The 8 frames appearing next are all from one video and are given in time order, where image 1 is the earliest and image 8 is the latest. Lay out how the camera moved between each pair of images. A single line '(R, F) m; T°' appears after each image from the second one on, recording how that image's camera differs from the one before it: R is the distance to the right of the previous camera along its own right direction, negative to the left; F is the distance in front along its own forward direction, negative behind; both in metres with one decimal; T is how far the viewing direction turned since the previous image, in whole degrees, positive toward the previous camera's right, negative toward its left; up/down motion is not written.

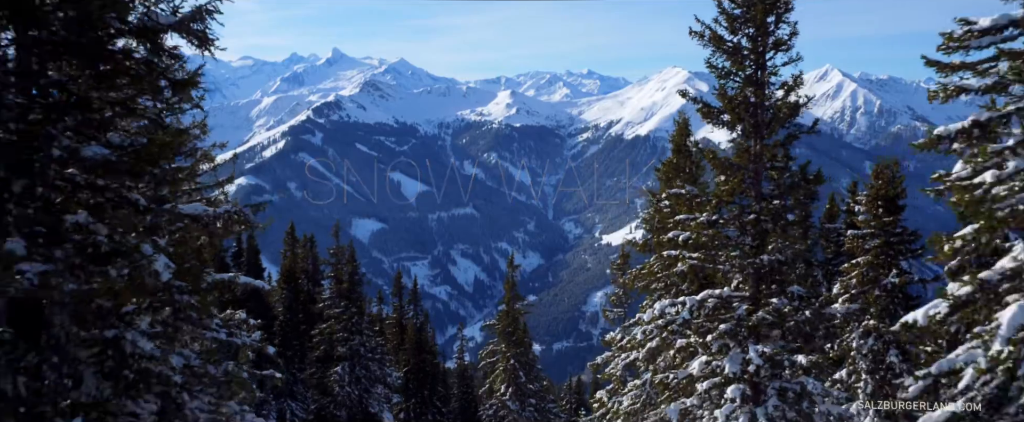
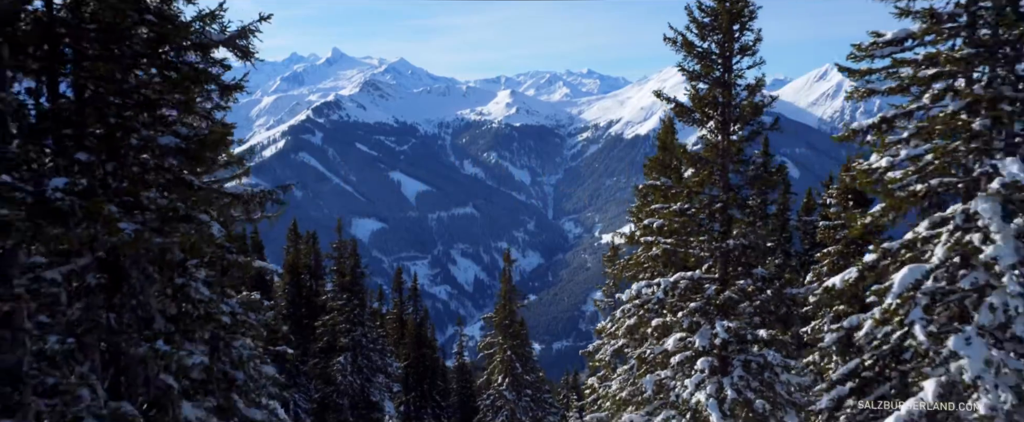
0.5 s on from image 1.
(+0.2, -2.5) m; 0°
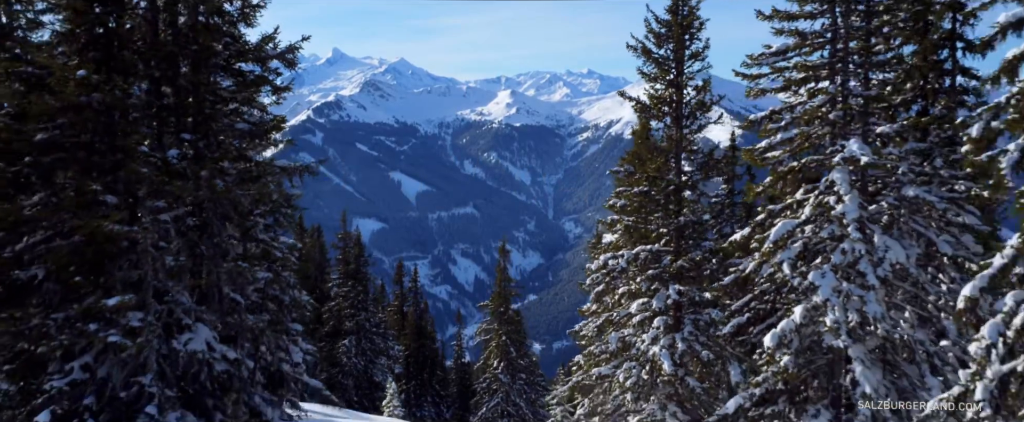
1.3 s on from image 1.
(+0.5, -4.7) m; 0°
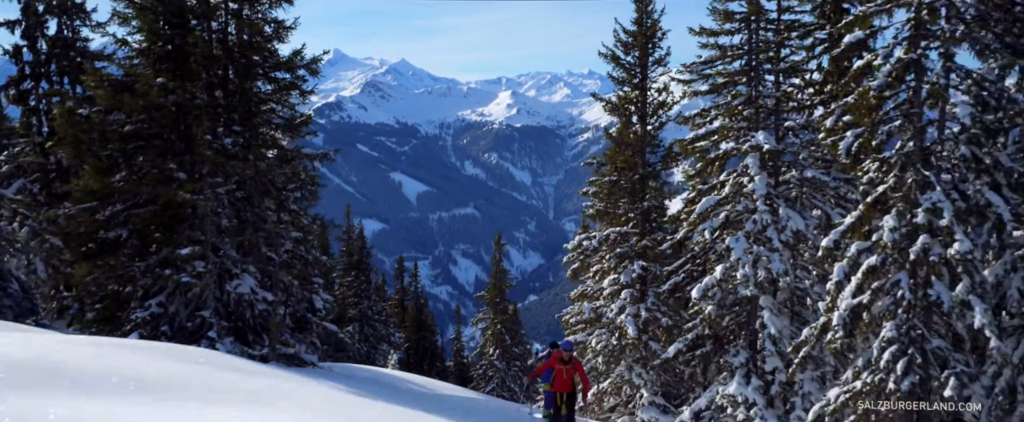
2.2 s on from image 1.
(+0.5, -4.6) m; 0°
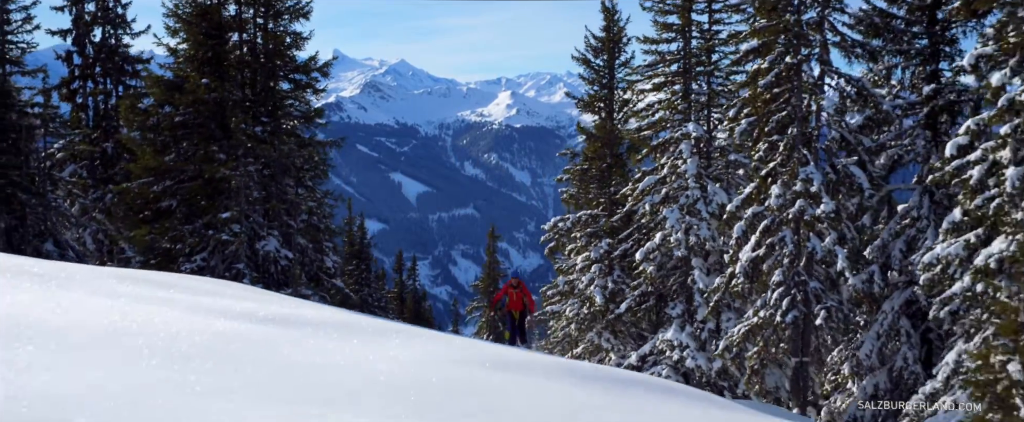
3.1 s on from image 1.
(+0.6, -4.9) m; 0°
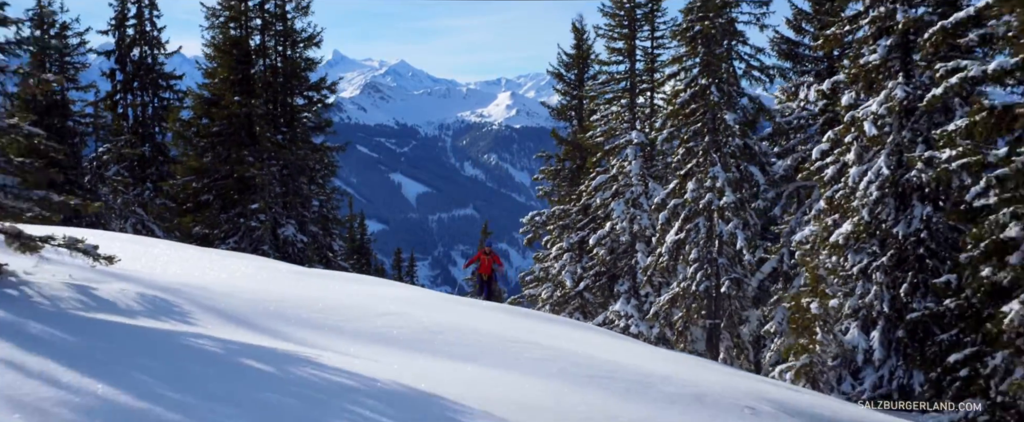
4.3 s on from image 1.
(+0.8, -5.8) m; 0°
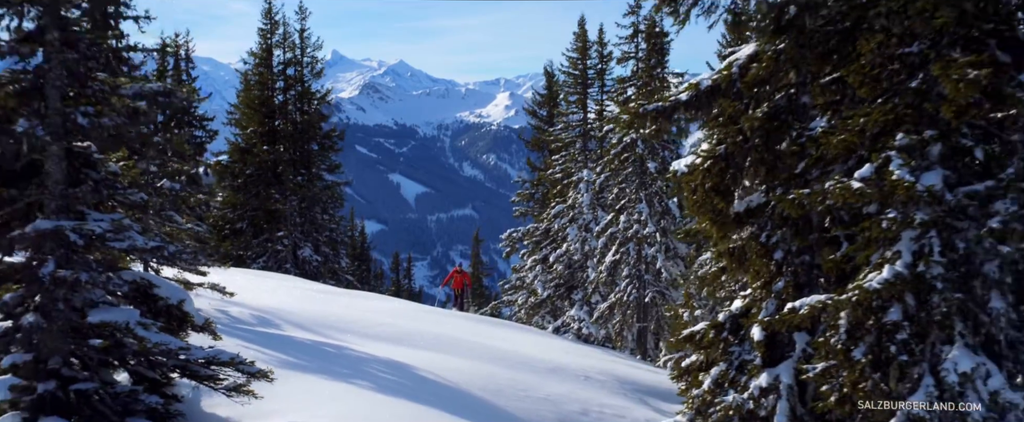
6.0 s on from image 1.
(+1.0, -7.7) m; 0°
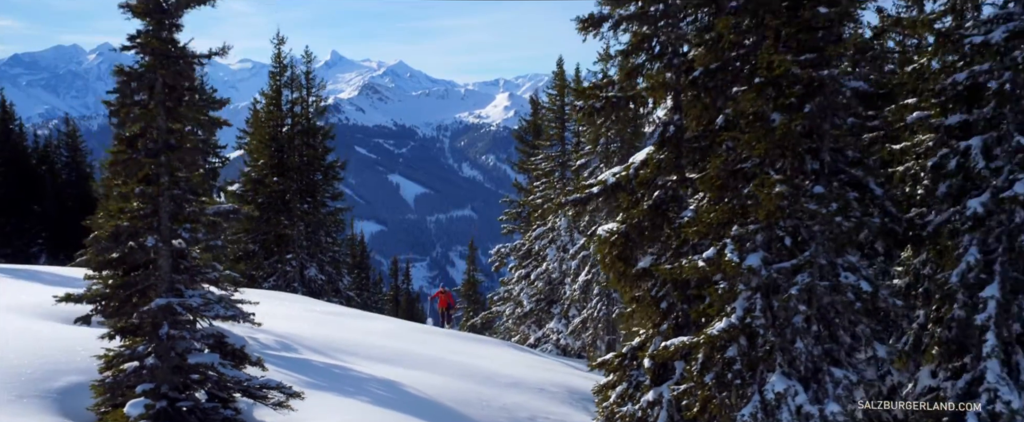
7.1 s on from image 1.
(+0.6, -4.5) m; 0°
